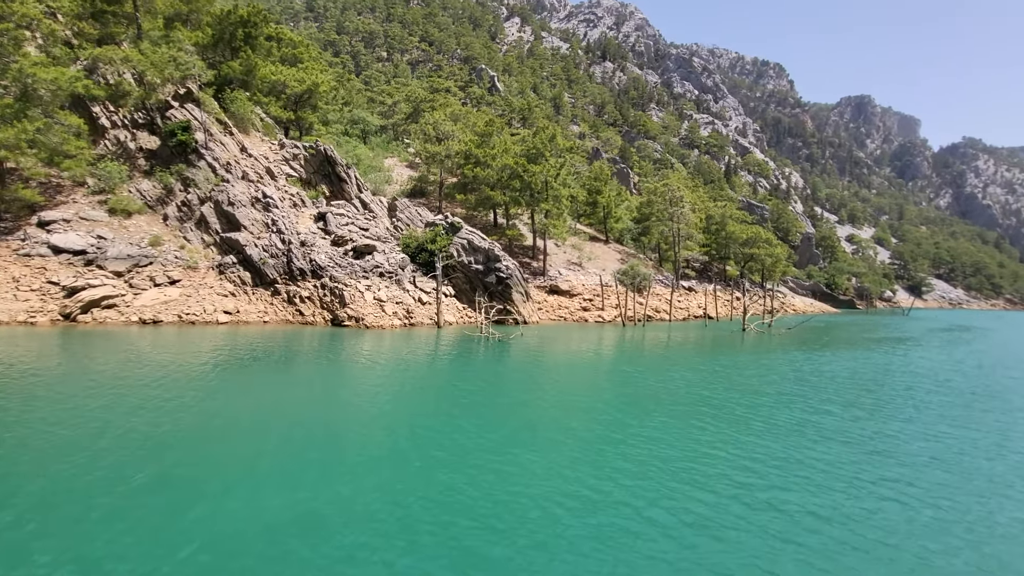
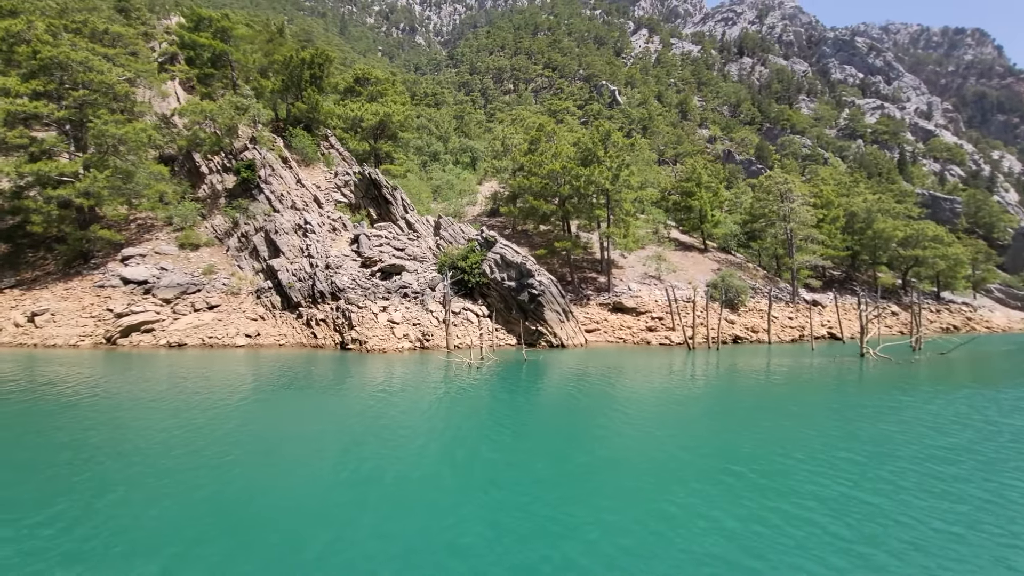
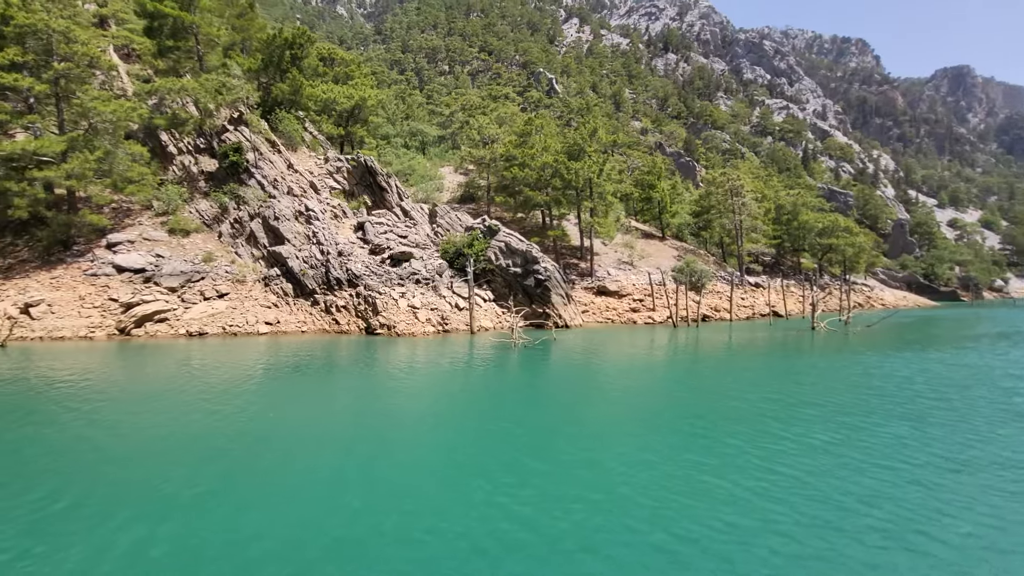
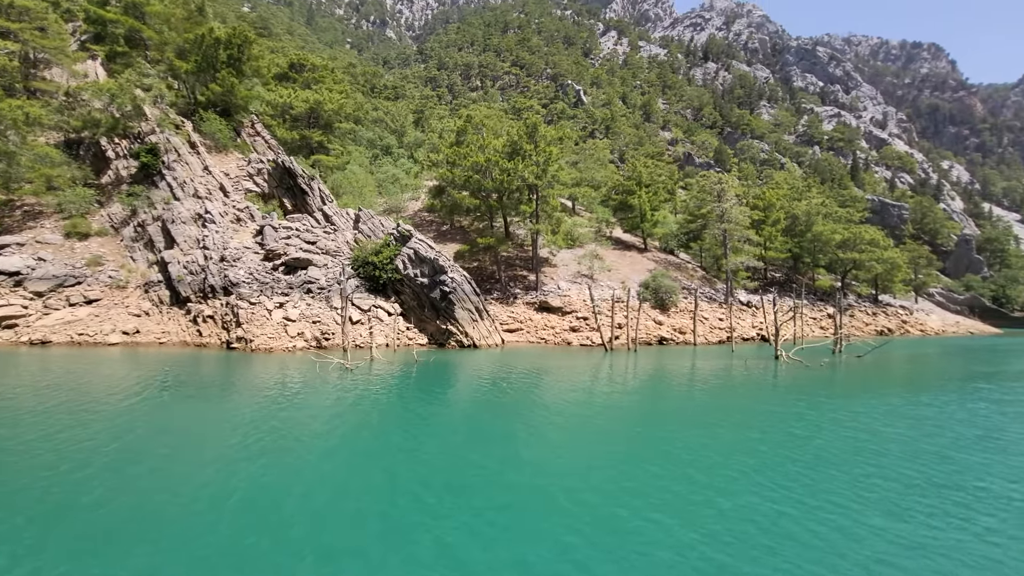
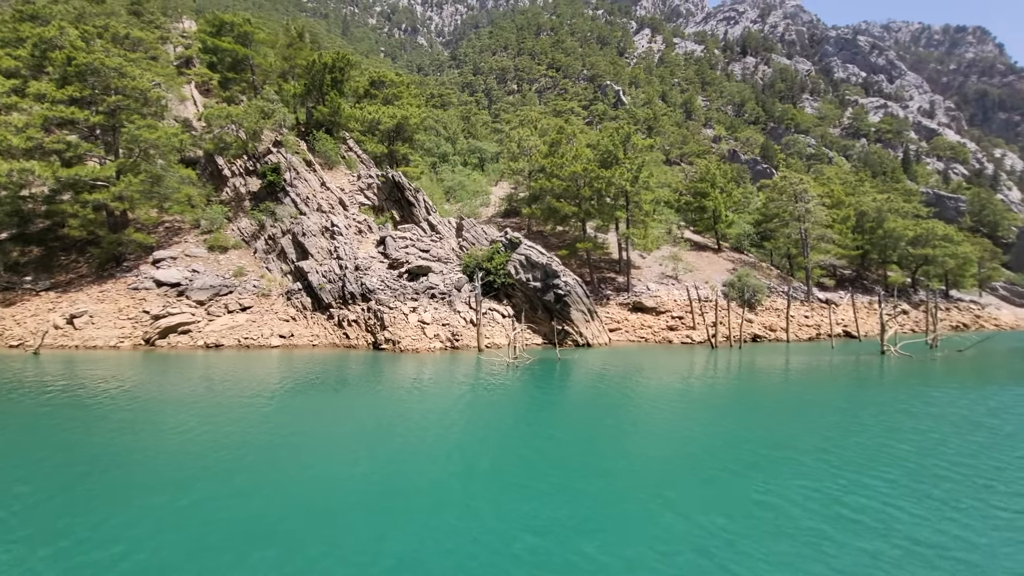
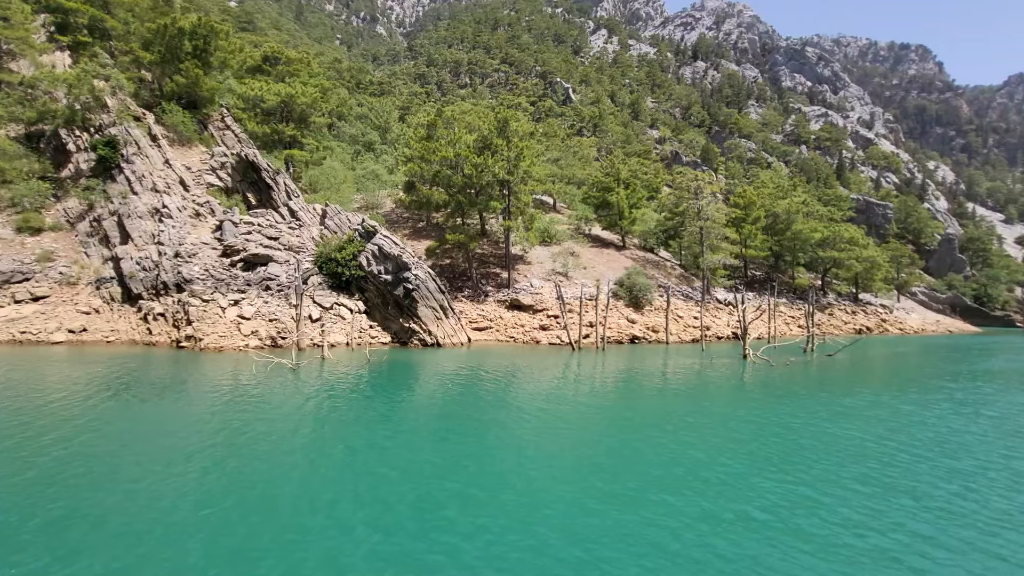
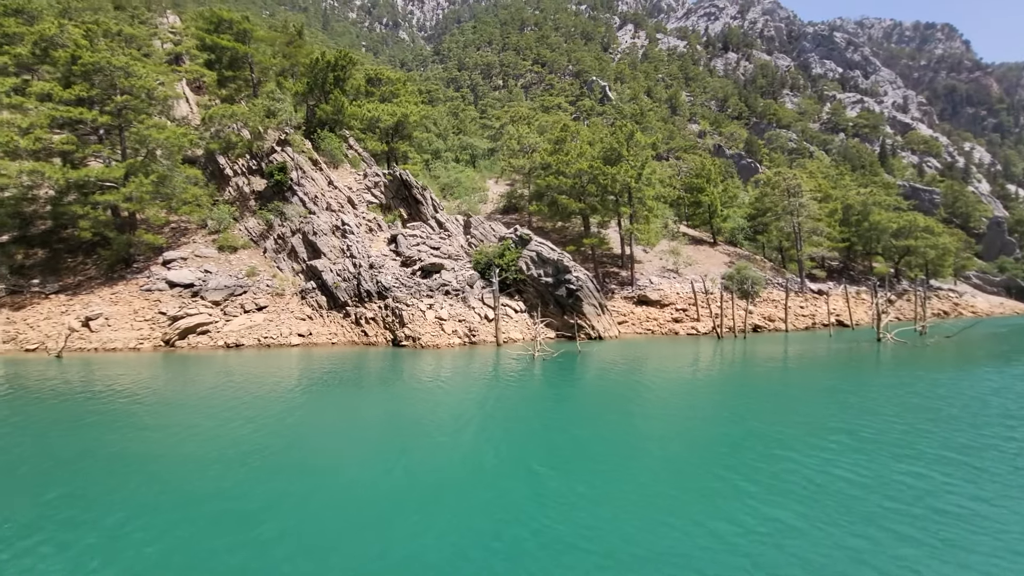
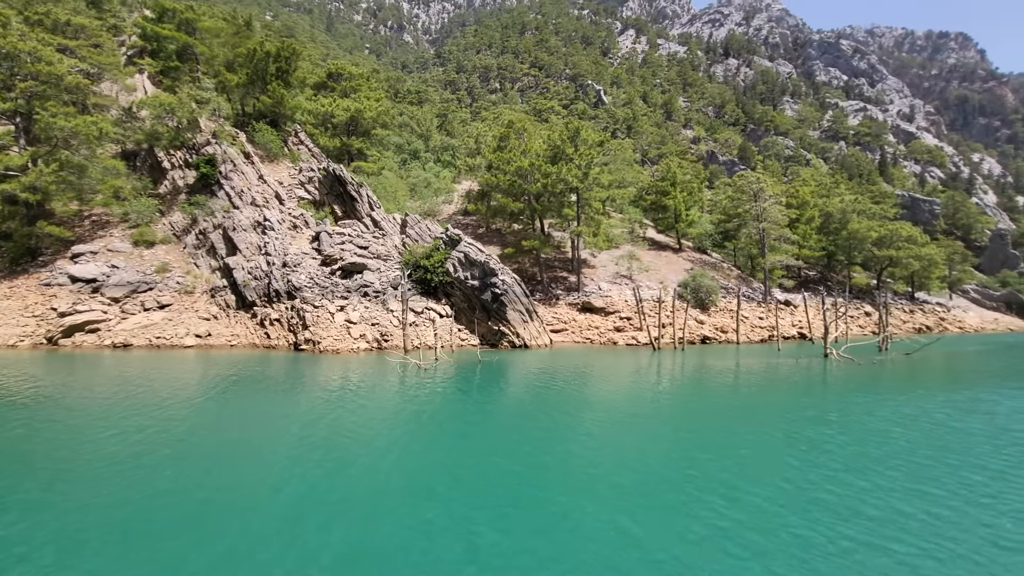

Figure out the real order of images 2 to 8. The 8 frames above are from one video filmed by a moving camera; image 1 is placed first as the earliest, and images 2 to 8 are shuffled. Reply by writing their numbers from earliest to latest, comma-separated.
3, 7, 5, 2, 8, 4, 6
